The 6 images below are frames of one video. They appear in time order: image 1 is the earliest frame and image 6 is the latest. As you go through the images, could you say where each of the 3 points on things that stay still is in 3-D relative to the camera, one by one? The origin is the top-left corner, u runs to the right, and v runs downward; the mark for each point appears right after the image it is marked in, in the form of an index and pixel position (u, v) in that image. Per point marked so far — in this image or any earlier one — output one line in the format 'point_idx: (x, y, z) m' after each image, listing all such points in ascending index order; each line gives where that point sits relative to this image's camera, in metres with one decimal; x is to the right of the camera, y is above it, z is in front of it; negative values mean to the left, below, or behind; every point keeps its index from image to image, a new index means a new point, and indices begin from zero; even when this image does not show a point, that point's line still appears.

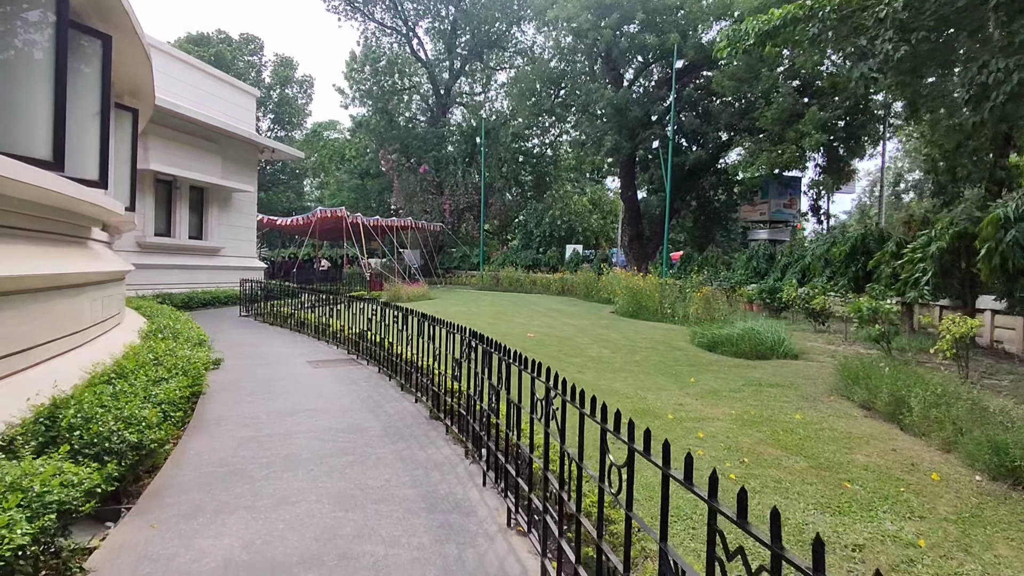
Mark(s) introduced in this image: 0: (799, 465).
0: (+1.8, -1.1, +3.5) m
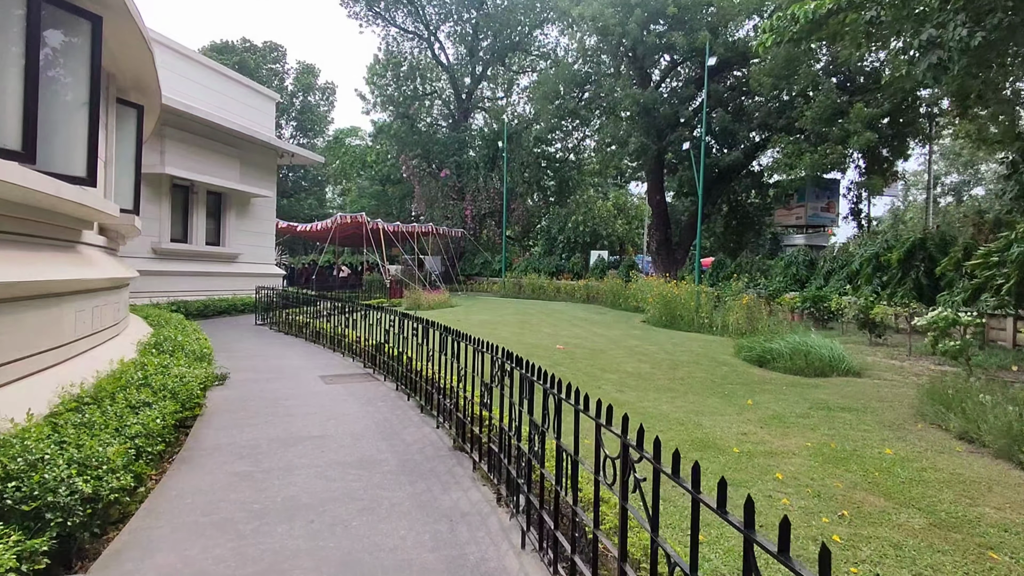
0: (+2.0, -1.2, +2.8) m
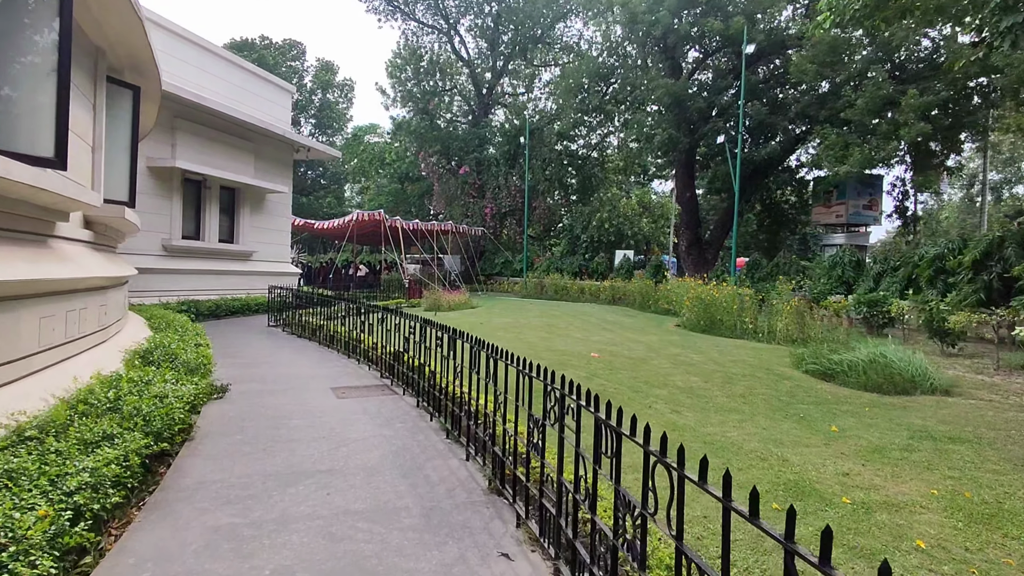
0: (+2.3, -1.2, +2.0) m
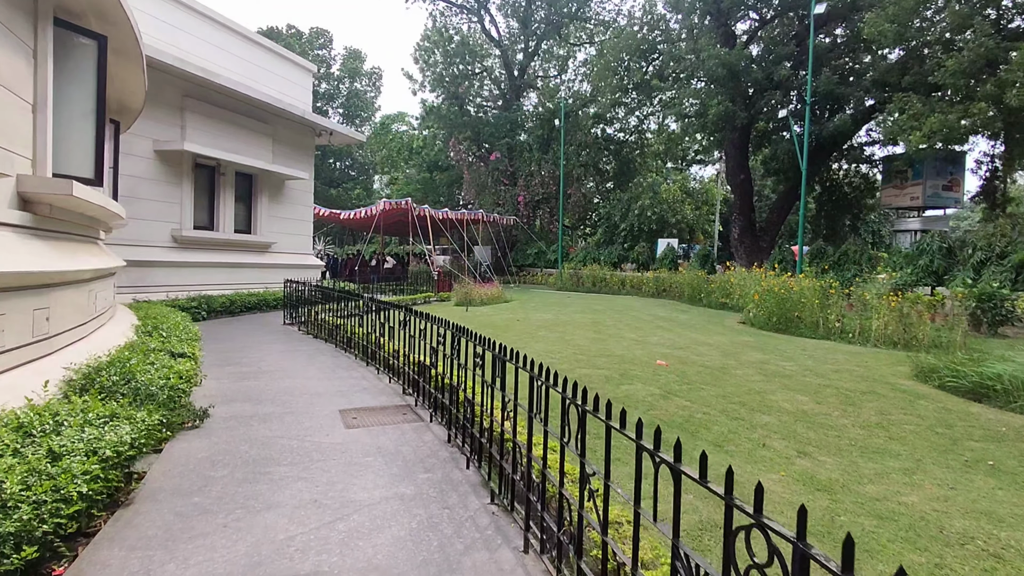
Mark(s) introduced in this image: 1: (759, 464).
0: (+2.5, -1.2, +0.5) m
1: (+1.5, -1.1, +3.5) m
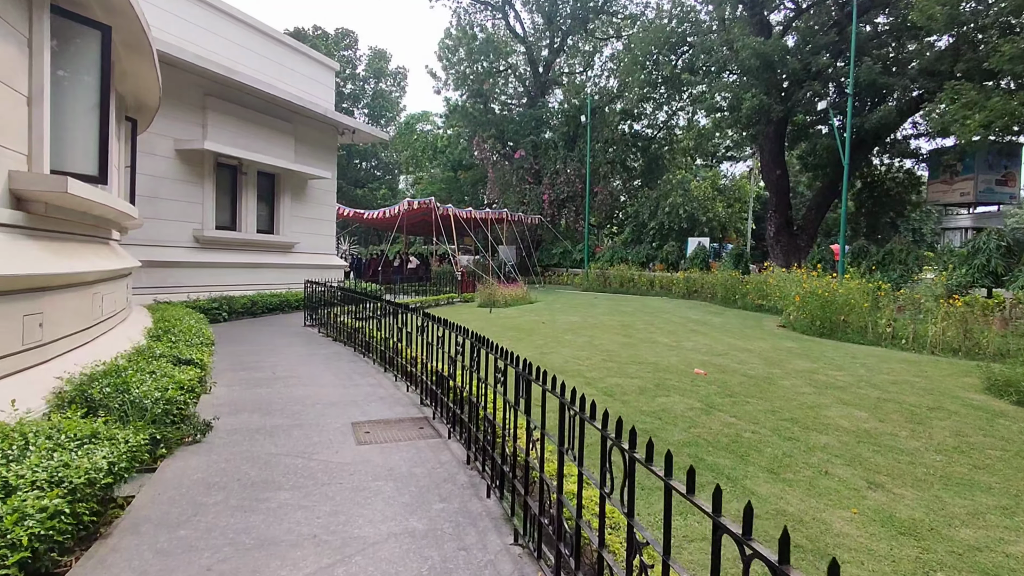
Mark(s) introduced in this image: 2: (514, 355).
0: (+2.5, -1.3, 0.0) m
1: (+1.7, -1.1, +3.0) m
2: (0.0, -0.3, +2.8) m
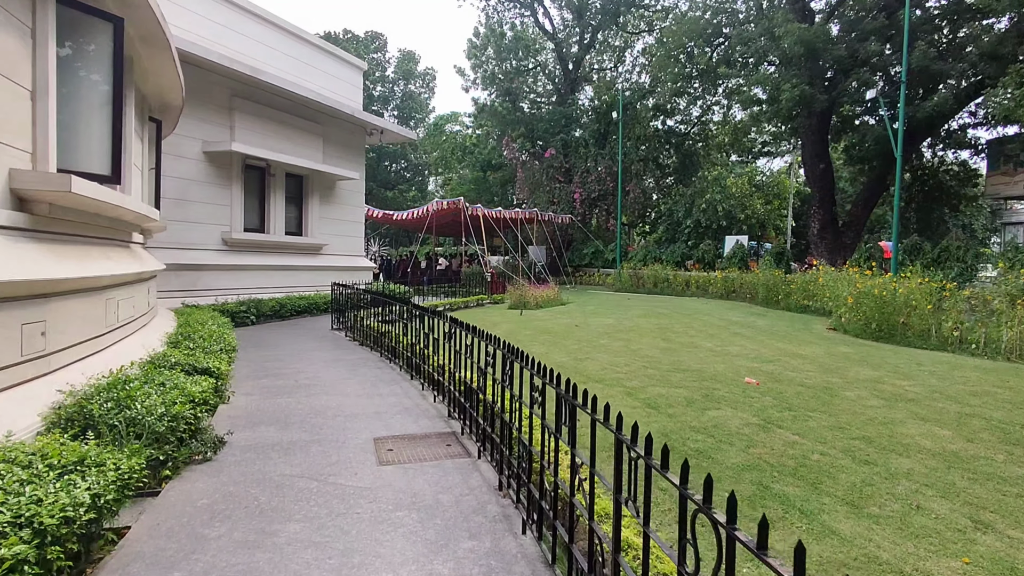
0: (+2.6, -1.3, -0.5) m
1: (+1.8, -1.1, +2.5) m
2: (+0.2, -0.3, +2.4) m
